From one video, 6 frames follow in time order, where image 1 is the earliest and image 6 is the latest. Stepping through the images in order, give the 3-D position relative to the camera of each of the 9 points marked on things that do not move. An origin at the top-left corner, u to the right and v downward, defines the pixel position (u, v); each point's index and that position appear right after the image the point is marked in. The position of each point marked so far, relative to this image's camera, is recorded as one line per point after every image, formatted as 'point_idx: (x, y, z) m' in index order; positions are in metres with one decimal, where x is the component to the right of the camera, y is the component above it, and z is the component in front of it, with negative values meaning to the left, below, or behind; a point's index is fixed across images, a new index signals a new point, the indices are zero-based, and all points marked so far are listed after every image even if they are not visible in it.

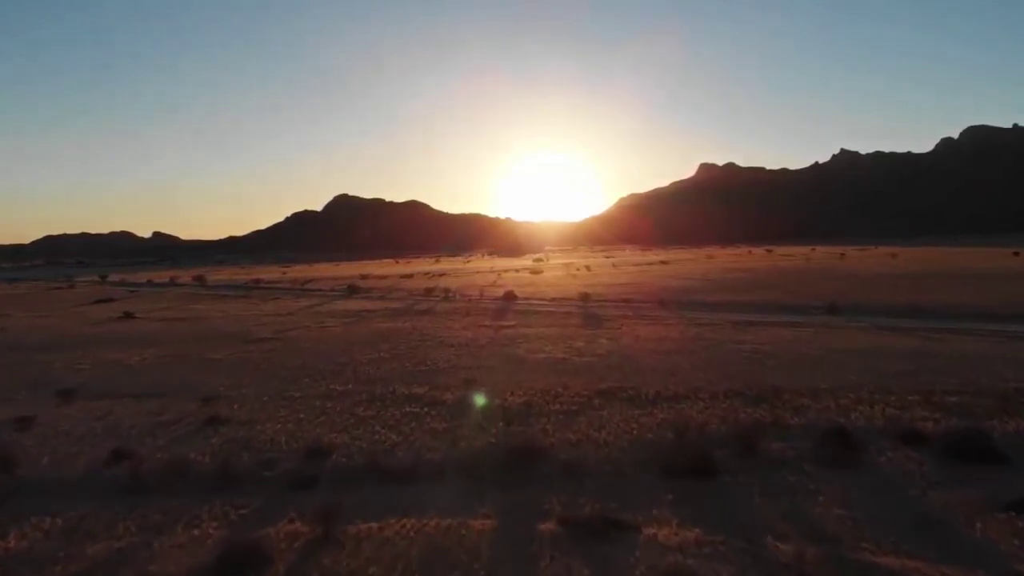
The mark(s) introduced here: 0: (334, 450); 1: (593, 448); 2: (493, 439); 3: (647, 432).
0: (-3.9, -3.6, +18.6) m
1: (+1.7, -3.4, +18.1) m
2: (-0.4, -3.4, +18.8) m
3: (+3.1, -3.3, +19.0) m
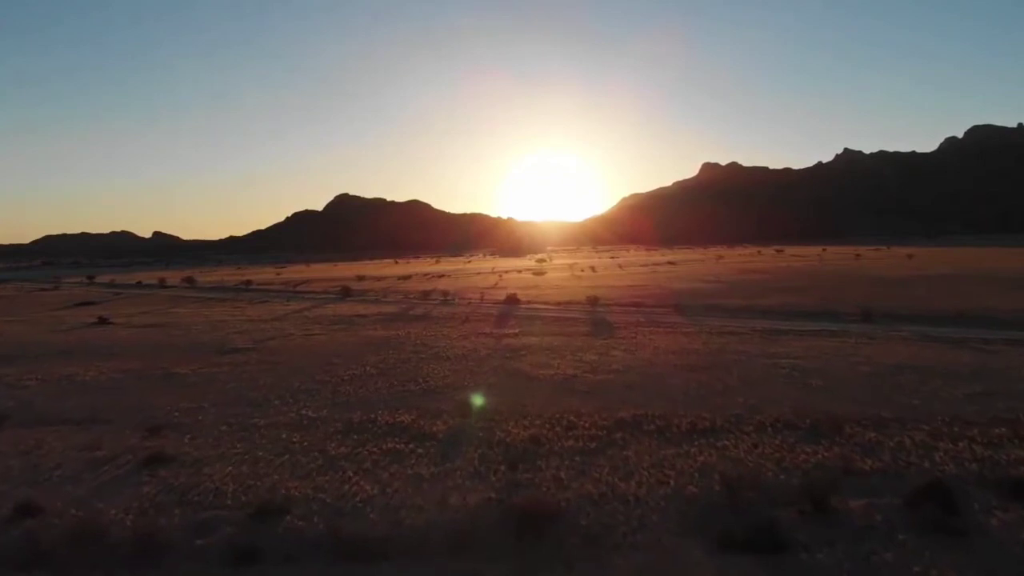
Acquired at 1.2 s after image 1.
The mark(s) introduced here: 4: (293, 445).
0: (-3.8, -3.8, +14.7) m
1: (+1.8, -3.7, +14.1) m
2: (-0.3, -3.6, +14.8) m
3: (+3.1, -3.5, +15.1) m
4: (-4.9, -3.5, +19.0) m
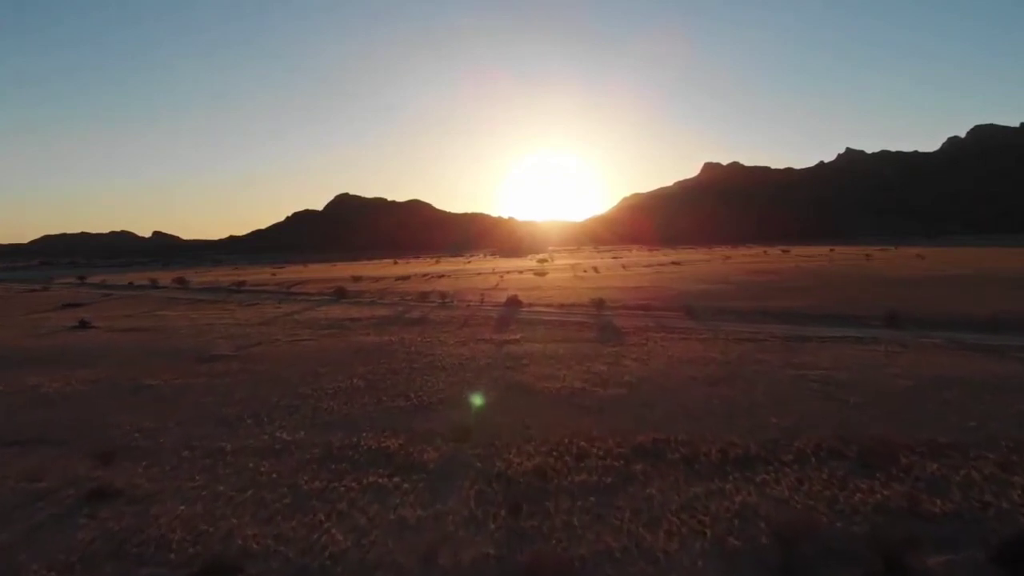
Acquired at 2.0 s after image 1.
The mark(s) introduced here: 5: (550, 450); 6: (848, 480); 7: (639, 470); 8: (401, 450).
0: (-3.8, -4.0, +12.1) m
1: (+1.8, -3.8, +11.5) m
2: (-0.3, -3.7, +12.2) m
3: (+3.2, -3.6, +12.5) m
4: (-4.9, -3.7, +16.4) m
5: (+0.8, -3.3, +17.1) m
6: (+6.1, -3.5, +15.2) m
7: (+2.4, -3.4, +15.6) m
8: (-2.3, -3.4, +17.7) m
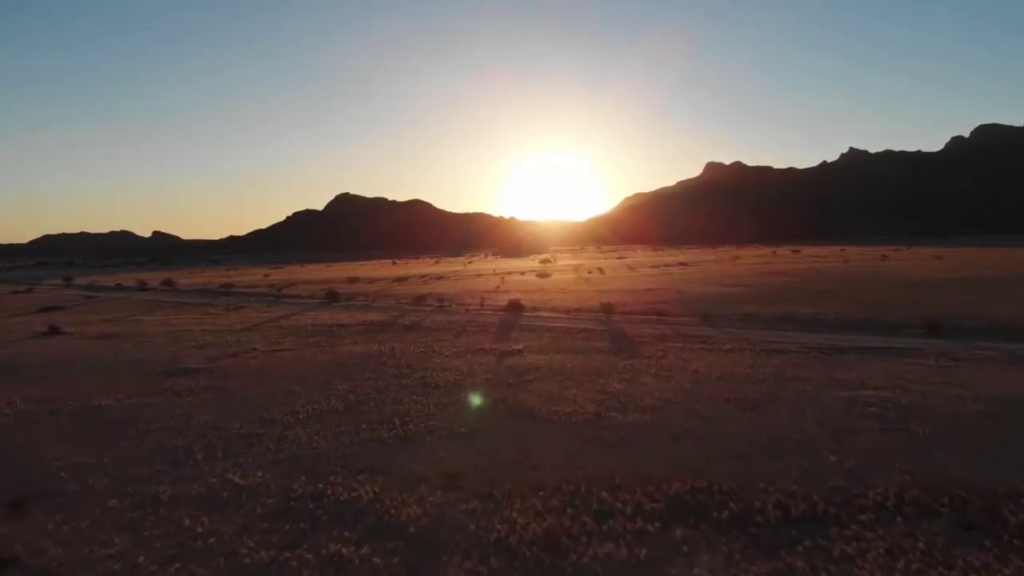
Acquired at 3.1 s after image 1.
0: (-3.8, -4.1, +8.5) m
1: (+1.9, -4.0, +7.9) m
2: (-0.3, -3.9, +8.6) m
3: (+3.2, -3.8, +8.9) m
4: (-4.8, -3.9, +12.8) m
5: (+0.8, -3.5, +13.5) m
6: (+6.1, -3.6, +11.6) m
7: (+2.4, -3.6, +12.0) m
8: (-2.3, -3.6, +14.1) m
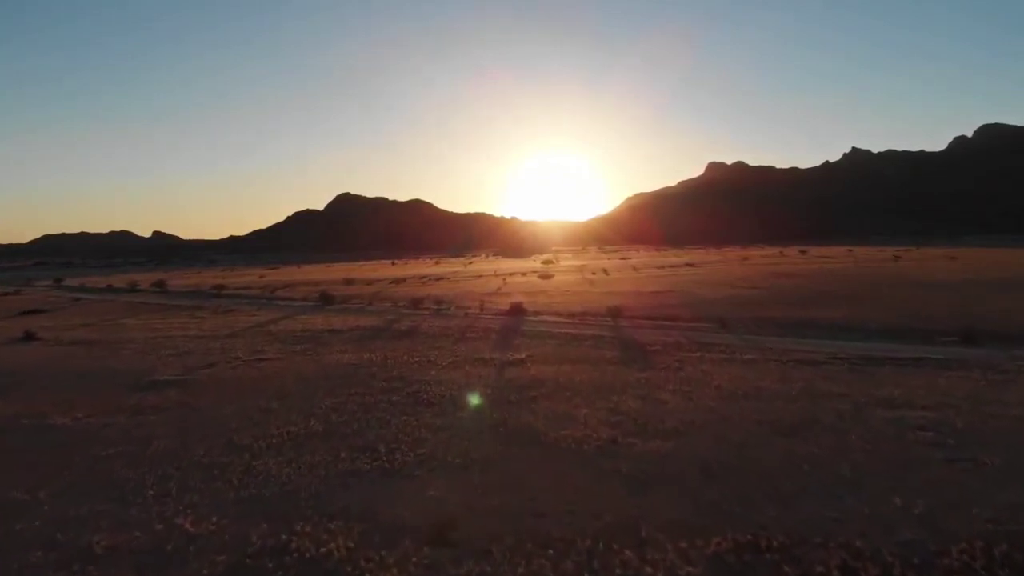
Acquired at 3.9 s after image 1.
0: (-3.7, -4.3, +5.9) m
1: (+1.9, -4.1, +5.3) m
2: (-0.2, -4.1, +6.0) m
3: (+3.3, -4.0, +6.3) m
4: (-4.8, -4.0, +10.2) m
5: (+0.9, -3.6, +10.9) m
6: (+6.2, -3.8, +9.0) m
7: (+2.5, -3.7, +9.4) m
8: (-2.2, -3.7, +11.5) m
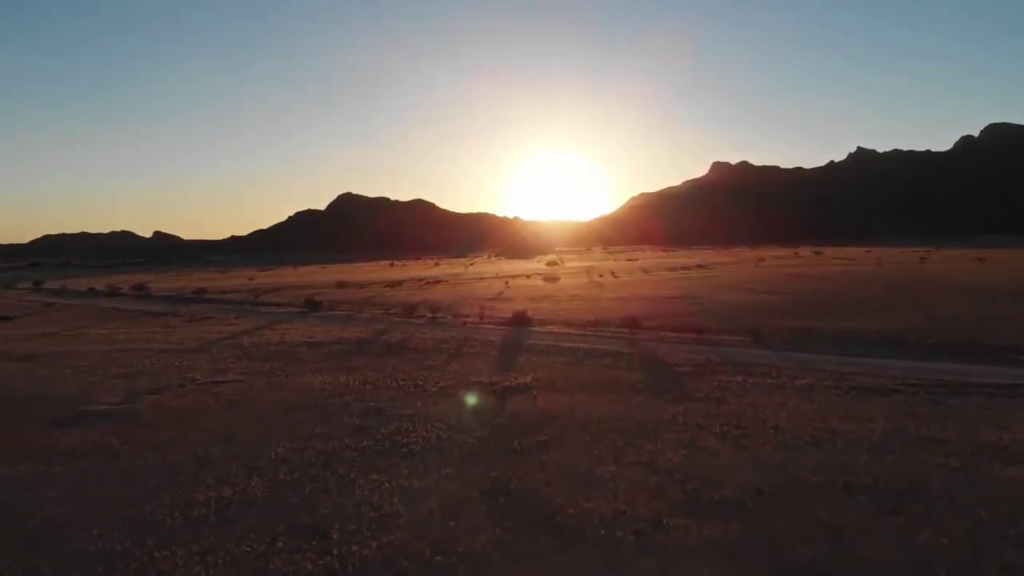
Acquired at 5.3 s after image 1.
0: (-3.7, -4.6, +1.0) m
1: (+1.9, -4.5, +0.4) m
2: (-0.2, -4.4, +1.1) m
3: (+3.3, -4.3, +1.4) m
4: (-4.7, -4.3, +5.3) m
5: (+0.9, -4.0, +6.0) m
6: (+6.2, -4.1, +4.1) m
7: (+2.5, -4.1, +4.5) m
8: (-2.2, -4.1, +6.6) m
